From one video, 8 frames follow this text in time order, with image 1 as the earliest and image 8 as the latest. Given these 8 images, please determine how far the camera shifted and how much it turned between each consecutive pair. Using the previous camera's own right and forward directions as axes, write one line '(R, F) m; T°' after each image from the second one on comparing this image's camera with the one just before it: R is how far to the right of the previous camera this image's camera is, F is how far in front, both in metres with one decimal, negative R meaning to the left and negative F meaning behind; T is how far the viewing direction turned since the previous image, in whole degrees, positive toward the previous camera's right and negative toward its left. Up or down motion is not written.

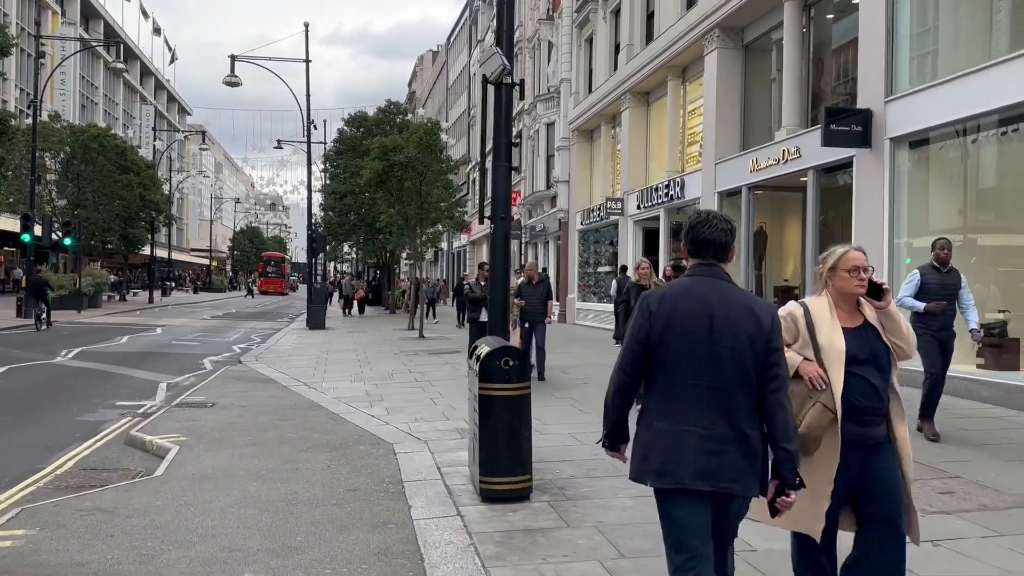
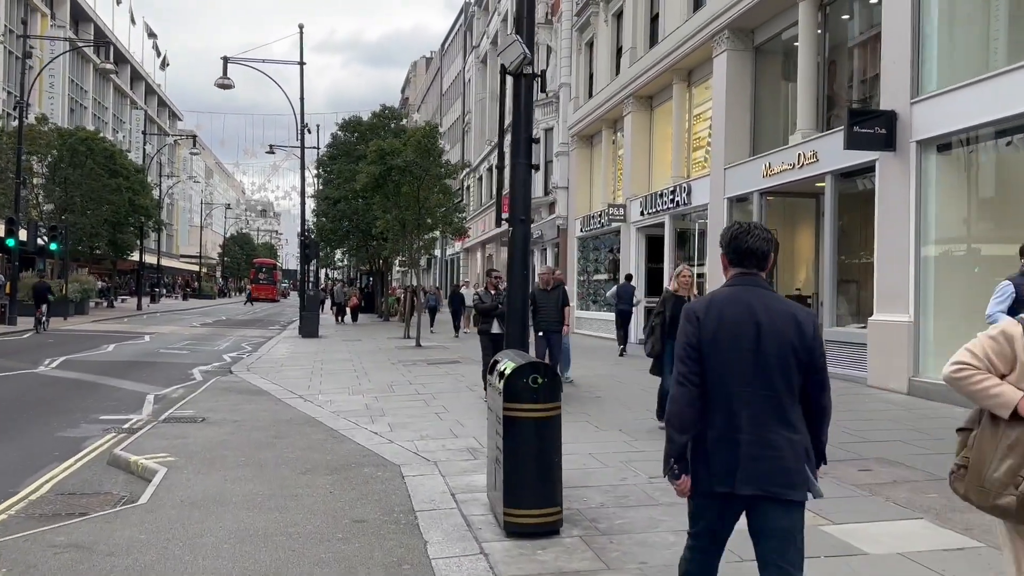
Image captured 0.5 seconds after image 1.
(-0.2, +0.6) m; +1°
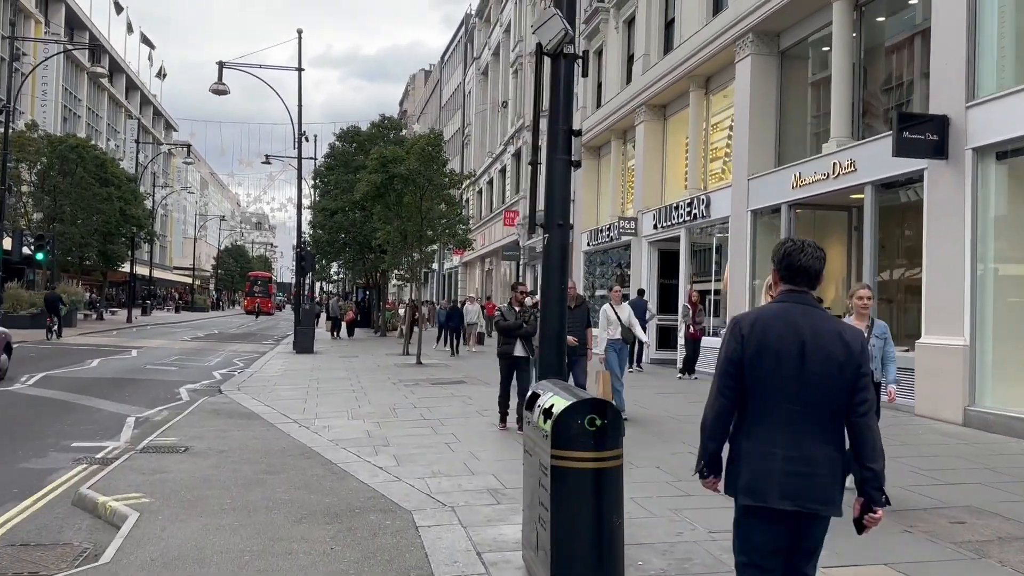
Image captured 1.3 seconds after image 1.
(-0.3, +1.0) m; 0°
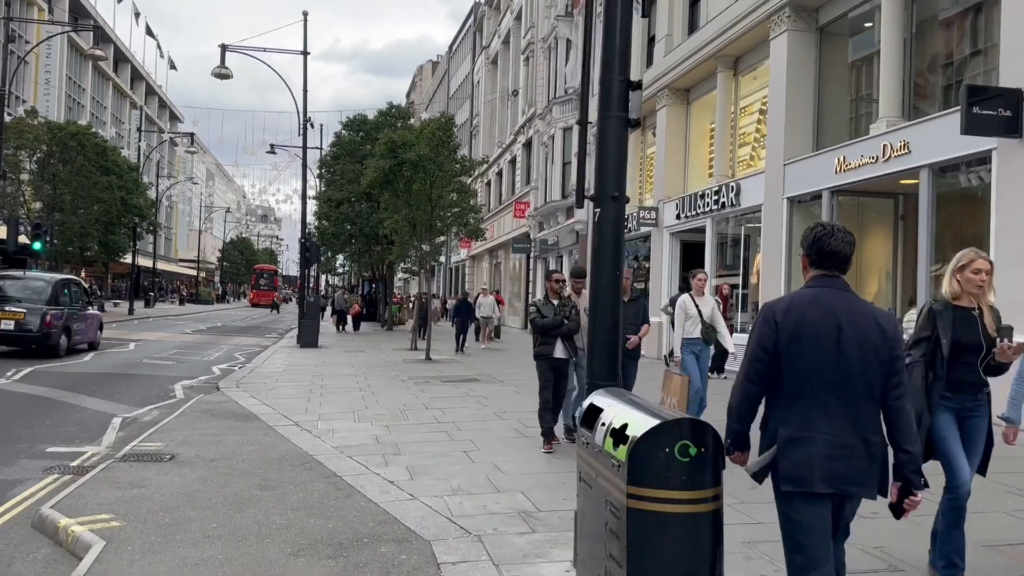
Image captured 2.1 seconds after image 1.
(-0.2, +1.0) m; 0°
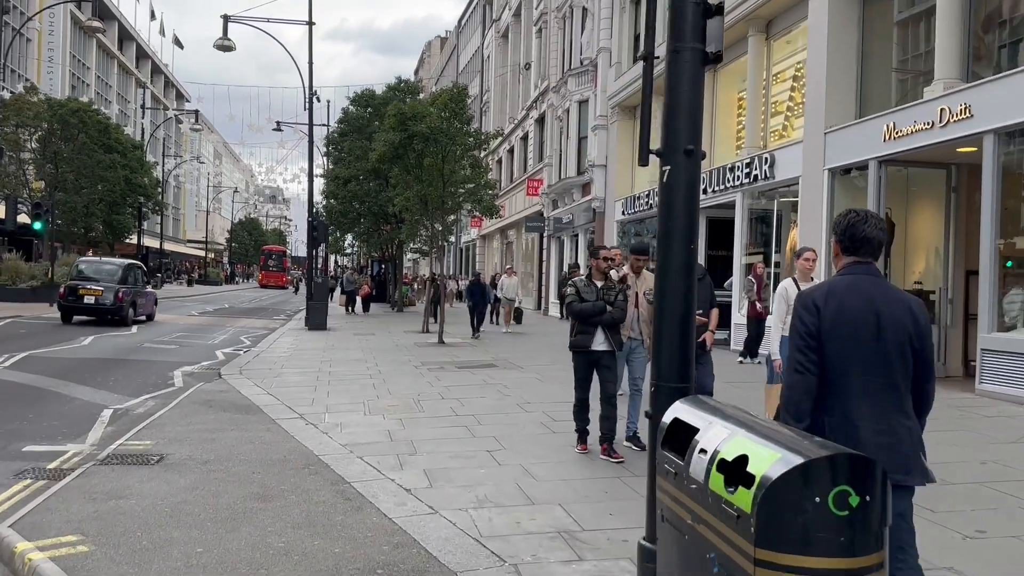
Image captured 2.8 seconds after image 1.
(-0.2, +0.9) m; -1°
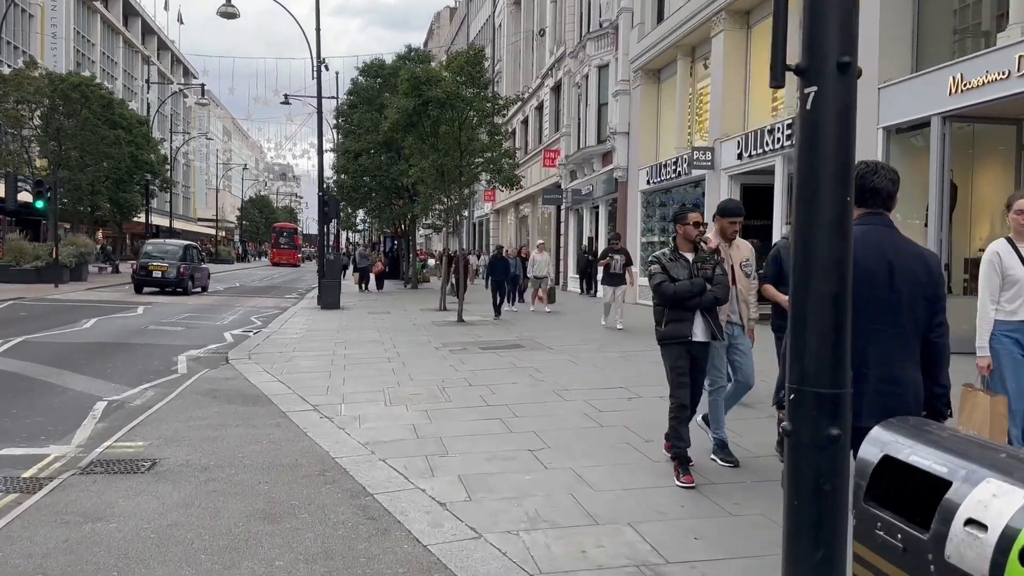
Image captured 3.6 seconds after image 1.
(-0.2, +1.0) m; -1°
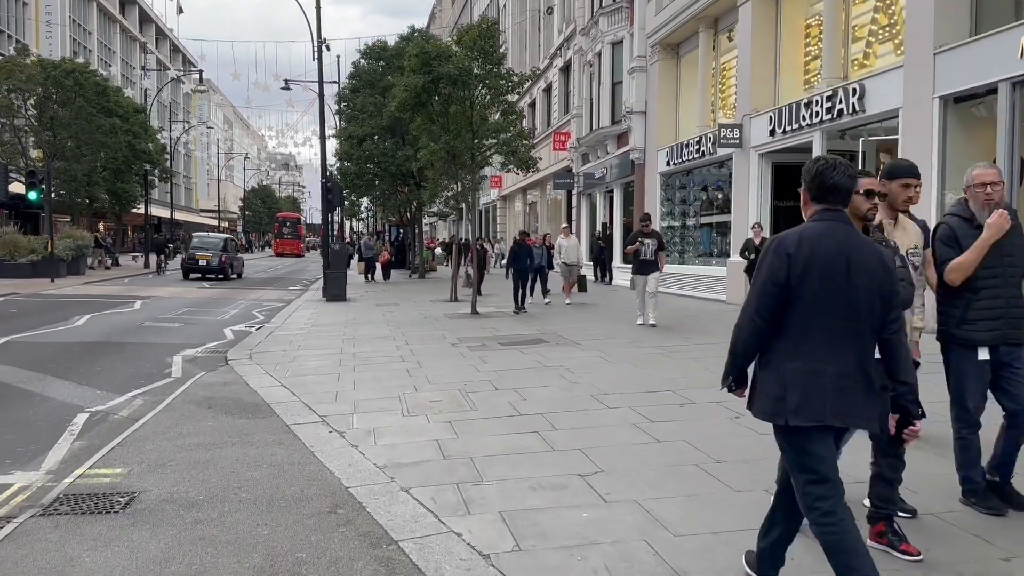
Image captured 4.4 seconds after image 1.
(-0.2, +1.0) m; 0°
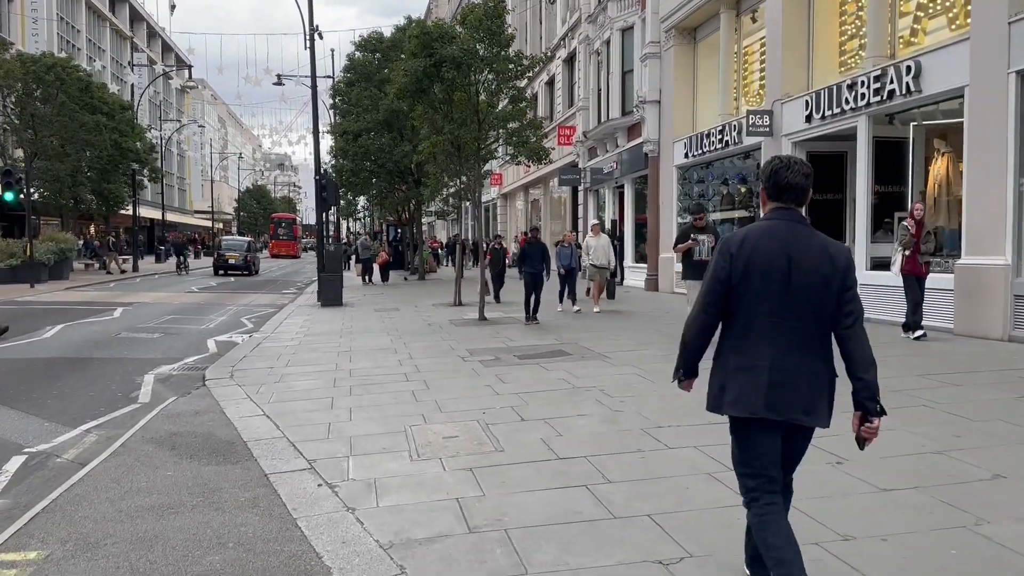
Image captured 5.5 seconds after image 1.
(-0.2, +1.4) m; 0°
